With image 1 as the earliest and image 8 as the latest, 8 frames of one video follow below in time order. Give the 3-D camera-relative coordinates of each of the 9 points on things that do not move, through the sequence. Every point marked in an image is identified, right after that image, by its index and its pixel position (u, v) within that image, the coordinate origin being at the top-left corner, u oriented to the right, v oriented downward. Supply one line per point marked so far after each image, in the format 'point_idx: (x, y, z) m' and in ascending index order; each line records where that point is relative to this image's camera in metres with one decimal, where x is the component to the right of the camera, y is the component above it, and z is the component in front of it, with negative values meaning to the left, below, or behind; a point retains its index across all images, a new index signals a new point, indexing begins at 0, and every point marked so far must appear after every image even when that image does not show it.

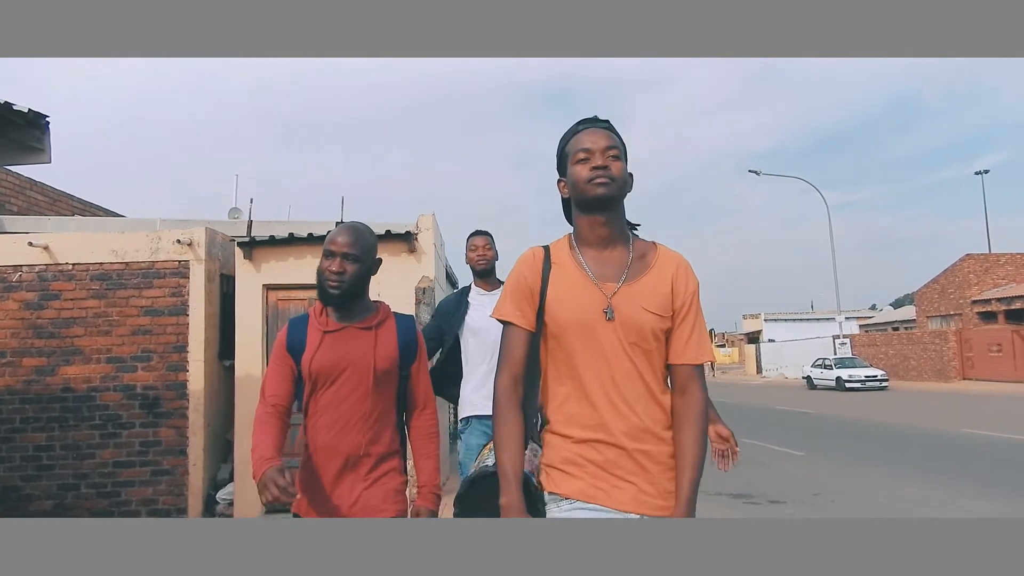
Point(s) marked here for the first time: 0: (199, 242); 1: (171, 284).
0: (-3.3, +0.5, +7.4) m
1: (-3.6, 0.0, +7.4) m
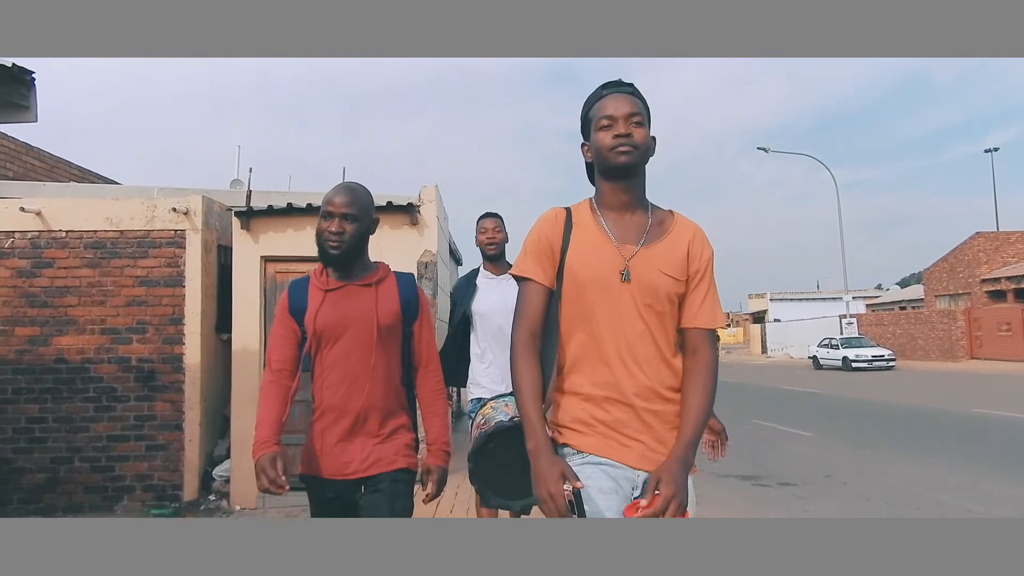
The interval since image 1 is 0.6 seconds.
0: (-3.2, +0.8, +7.2) m
1: (-3.5, +0.3, +7.2) m
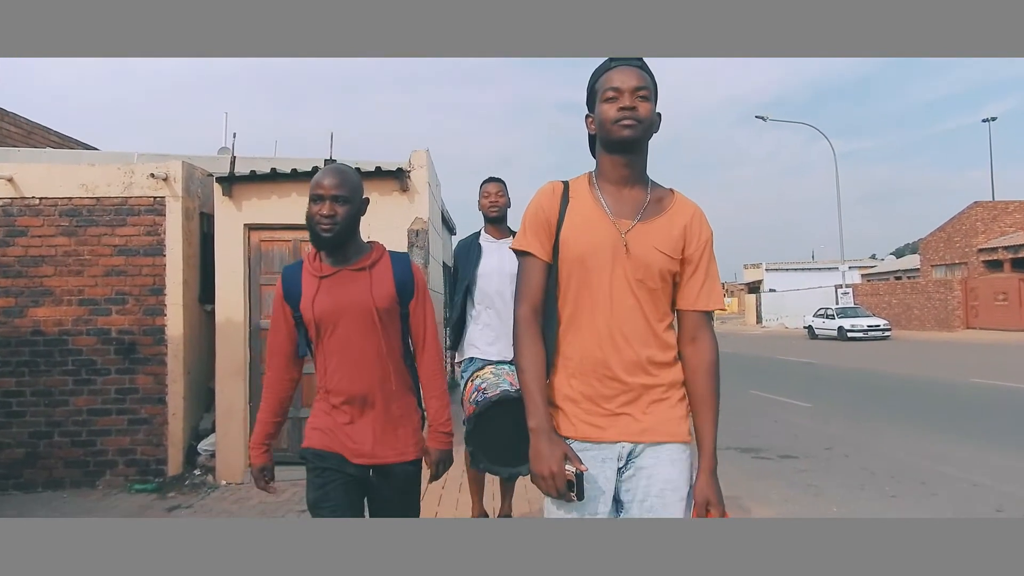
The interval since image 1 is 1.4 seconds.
0: (-3.3, +1.1, +6.9) m
1: (-3.6, +0.6, +6.9) m
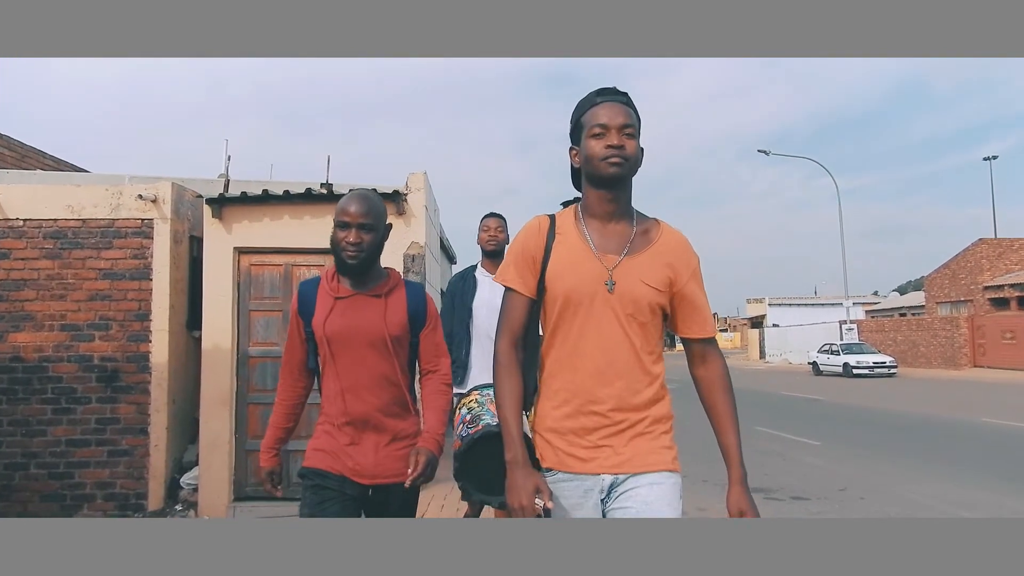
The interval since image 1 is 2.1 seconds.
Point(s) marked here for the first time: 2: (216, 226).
0: (-3.3, +0.8, +6.7) m
1: (-3.6, +0.4, +6.7) m
2: (-2.7, +0.6, +6.5) m
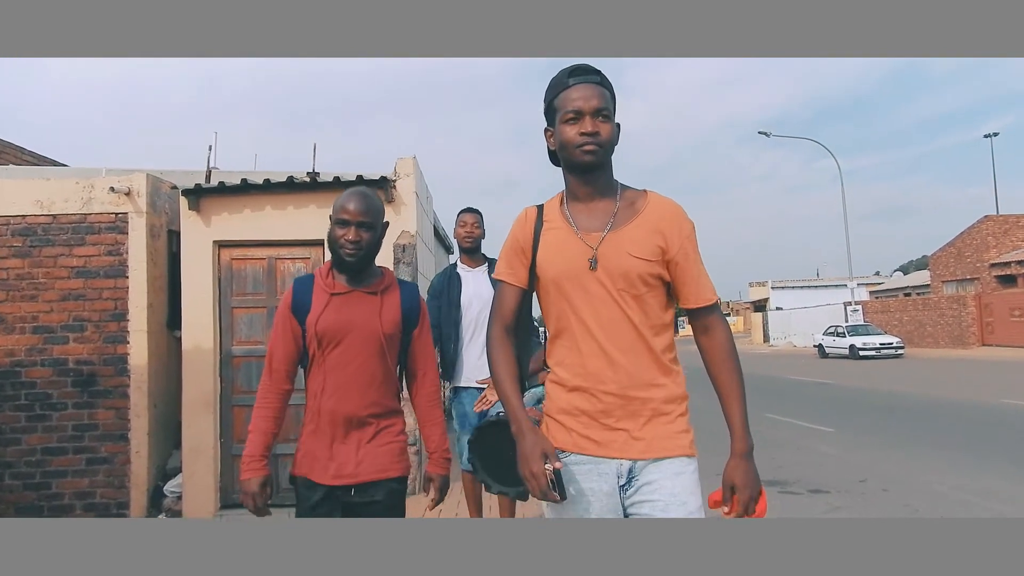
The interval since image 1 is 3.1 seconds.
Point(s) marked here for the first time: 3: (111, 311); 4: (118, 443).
0: (-3.3, +0.9, +6.3) m
1: (-3.6, +0.4, +6.3) m
2: (-2.8, +0.6, +6.1) m
3: (-3.5, -0.2, +6.2) m
4: (-3.4, -1.4, +6.2) m
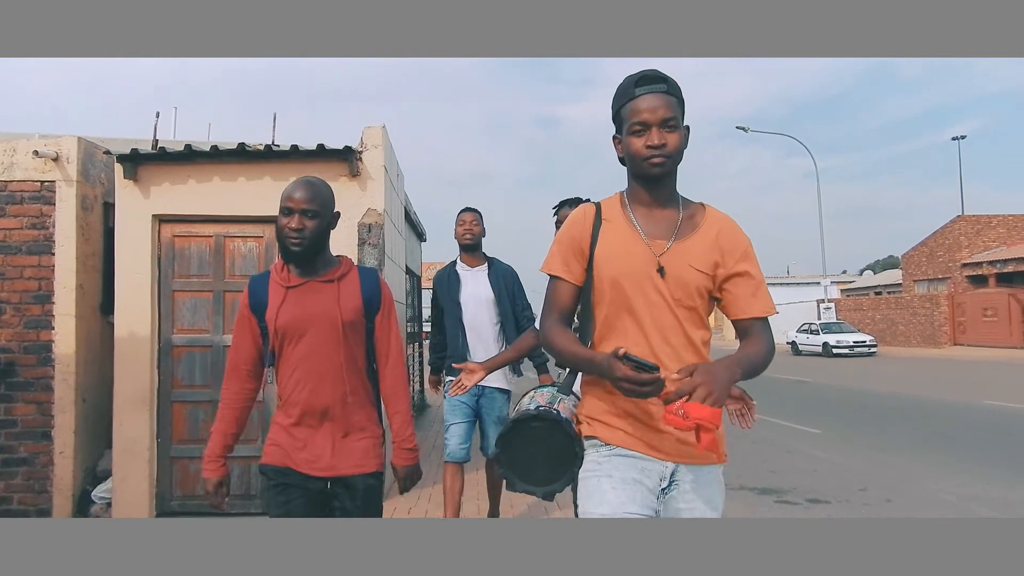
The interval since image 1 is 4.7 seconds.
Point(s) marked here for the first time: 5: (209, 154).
0: (-3.5, +1.0, +5.6) m
1: (-3.8, +0.6, +5.5) m
2: (-2.9, +0.8, +5.4) m
3: (-3.7, 0.0, +5.5) m
4: (-3.6, -1.2, +5.4) m
5: (-2.3, +1.0, +5.4) m
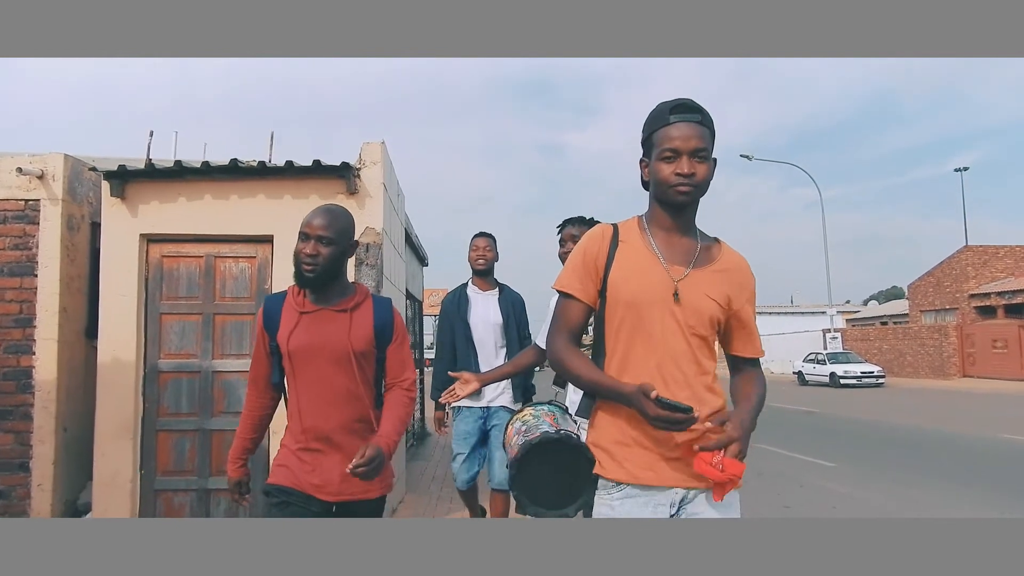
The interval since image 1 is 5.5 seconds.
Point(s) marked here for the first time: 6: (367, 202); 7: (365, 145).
0: (-3.5, +0.9, +5.3) m
1: (-3.7, +0.4, +5.3) m
2: (-2.9, +0.6, +5.2) m
3: (-3.7, -0.2, +5.2) m
4: (-3.6, -1.4, +5.1) m
5: (-2.3, +0.9, +5.1) m
6: (-1.1, +0.7, +5.4) m
7: (-1.1, +1.1, +5.4) m
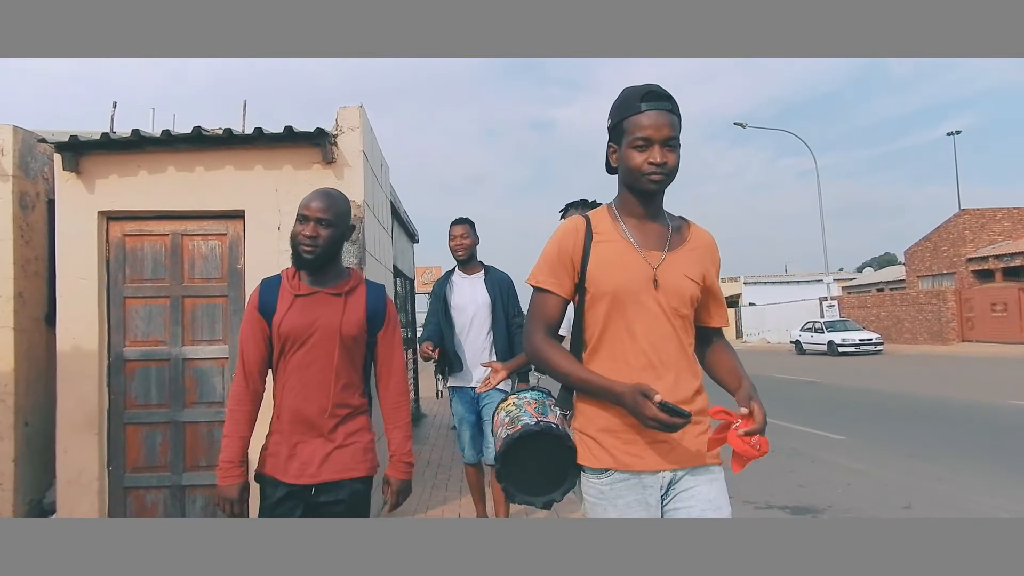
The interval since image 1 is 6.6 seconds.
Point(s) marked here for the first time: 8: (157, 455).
0: (-3.5, +1.0, +4.9) m
1: (-3.8, +0.5, +4.9) m
2: (-2.9, +0.7, +4.8) m
3: (-3.7, -0.1, +4.8) m
4: (-3.6, -1.2, +4.8) m
5: (-2.3, +1.0, +4.7) m
6: (-1.2, +0.8, +5.0) m
7: (-1.2, +1.3, +5.0) m
8: (-2.4, -1.1, +4.8) m
